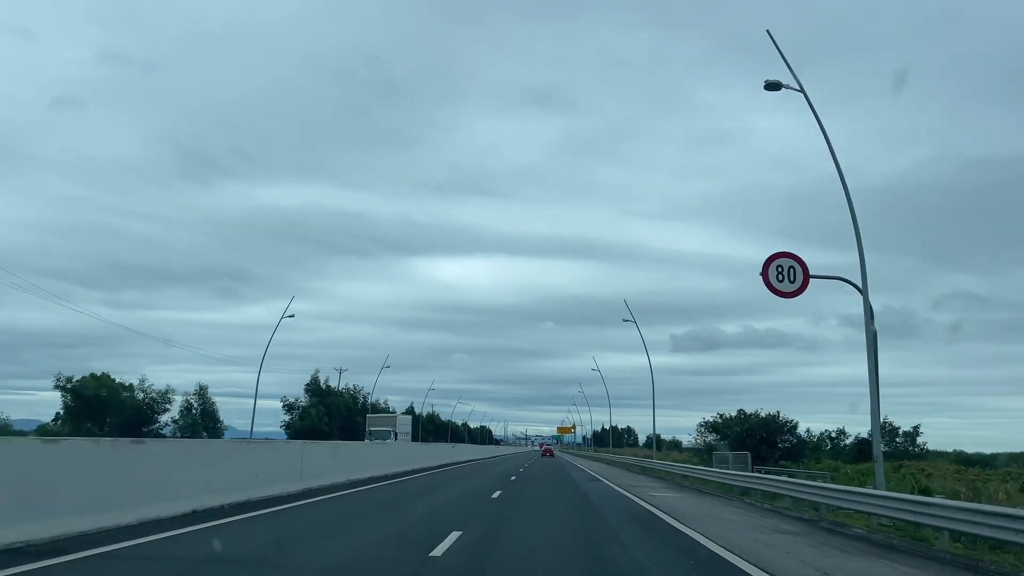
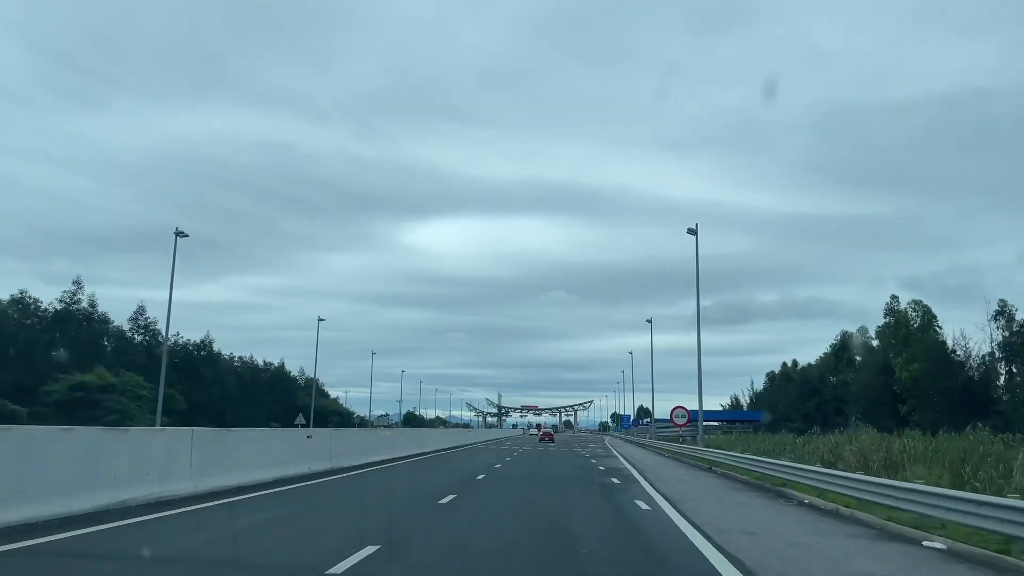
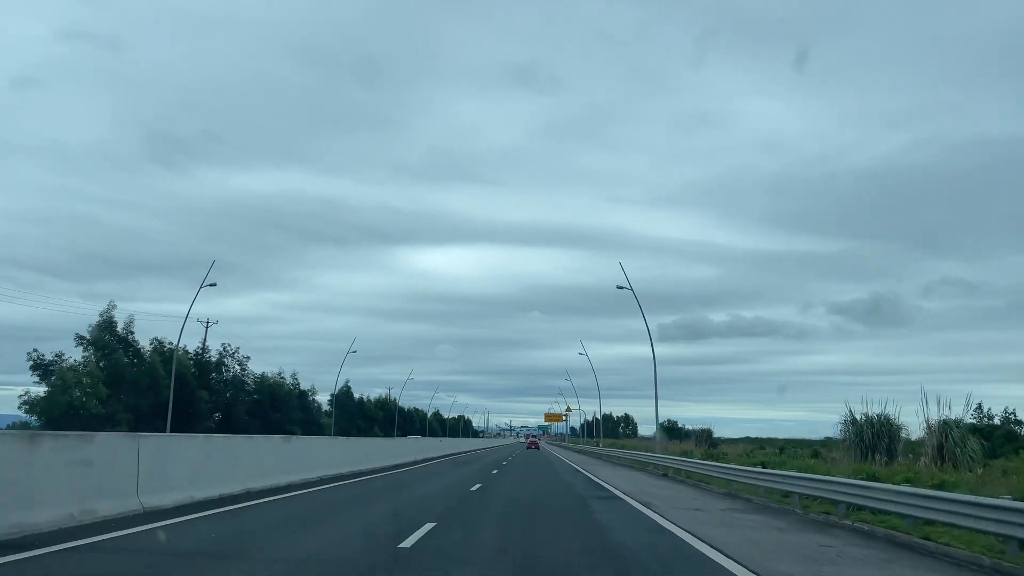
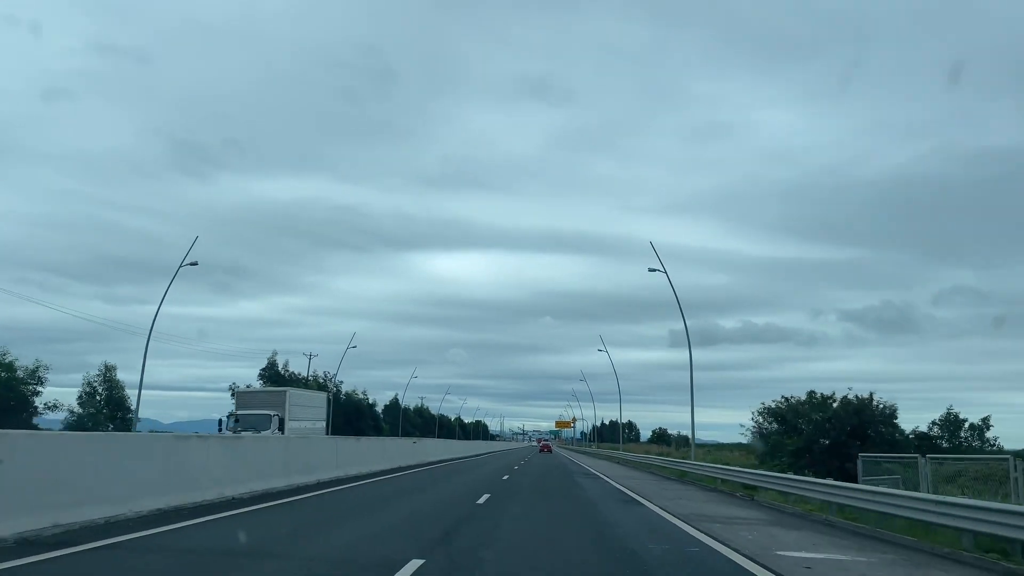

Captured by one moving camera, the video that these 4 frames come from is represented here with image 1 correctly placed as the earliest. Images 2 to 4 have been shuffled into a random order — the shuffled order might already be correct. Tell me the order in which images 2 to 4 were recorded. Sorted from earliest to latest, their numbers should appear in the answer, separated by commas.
4, 3, 2
